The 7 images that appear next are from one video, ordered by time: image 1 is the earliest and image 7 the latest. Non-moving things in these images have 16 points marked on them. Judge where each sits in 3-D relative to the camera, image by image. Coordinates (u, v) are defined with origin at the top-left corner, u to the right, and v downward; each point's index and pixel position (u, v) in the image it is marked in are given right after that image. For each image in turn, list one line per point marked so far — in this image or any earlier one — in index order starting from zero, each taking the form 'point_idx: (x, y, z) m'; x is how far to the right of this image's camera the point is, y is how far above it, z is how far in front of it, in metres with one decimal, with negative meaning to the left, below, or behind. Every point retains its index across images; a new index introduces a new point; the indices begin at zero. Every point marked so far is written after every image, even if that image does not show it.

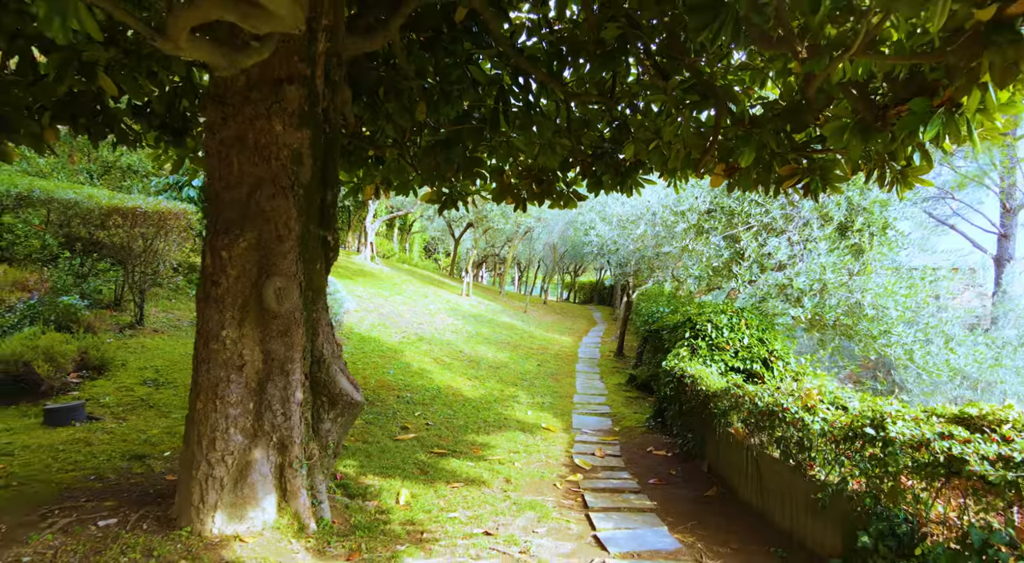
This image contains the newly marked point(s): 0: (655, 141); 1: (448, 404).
0: (+1.0, +1.0, +4.1) m
1: (-0.6, -1.2, +5.8) m
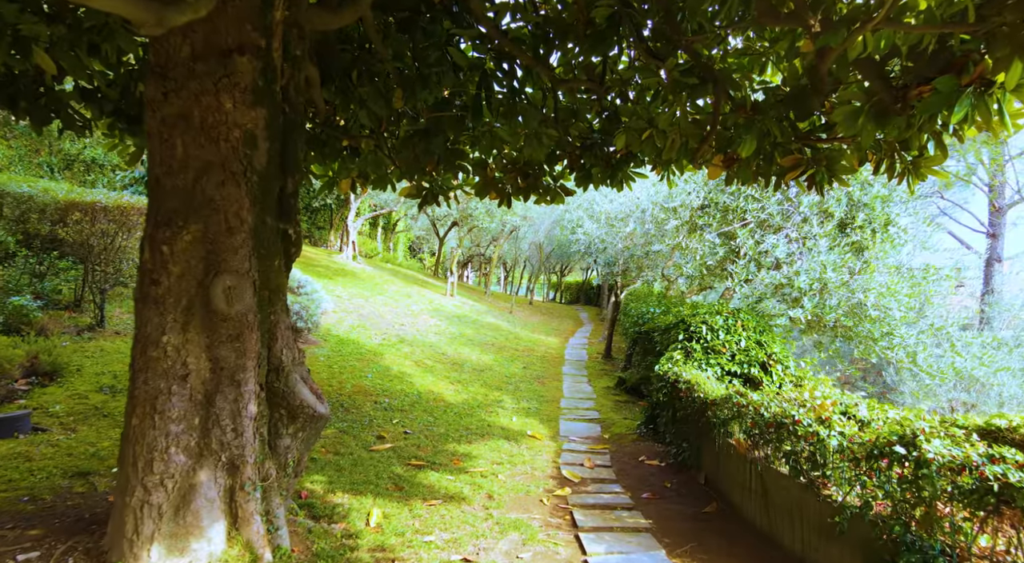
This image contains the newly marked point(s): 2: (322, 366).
0: (+0.9, +1.0, +3.9) m
1: (-0.8, -1.2, +5.5) m
2: (-2.0, -0.9, +6.4) m
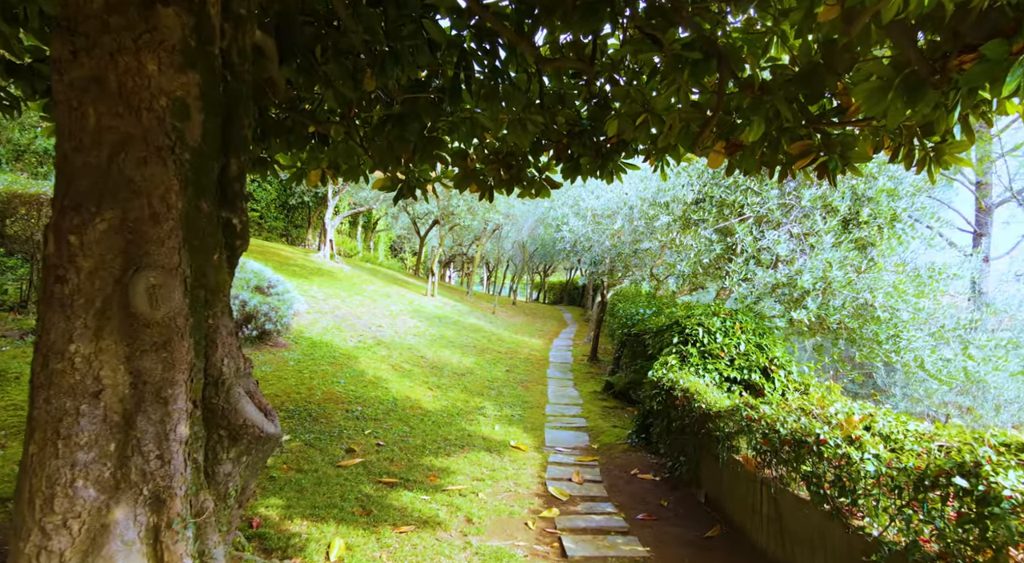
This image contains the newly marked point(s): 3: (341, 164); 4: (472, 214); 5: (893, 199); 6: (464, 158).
0: (+0.8, +1.0, +3.5) m
1: (-0.9, -1.2, +5.1) m
2: (-2.2, -0.9, +5.9) m
3: (-1.3, +0.9, +4.6) m
4: (-1.0, +1.6, +14.2) m
5: (+2.9, +0.6, +4.5) m
6: (-0.3, +0.8, +4.2) m
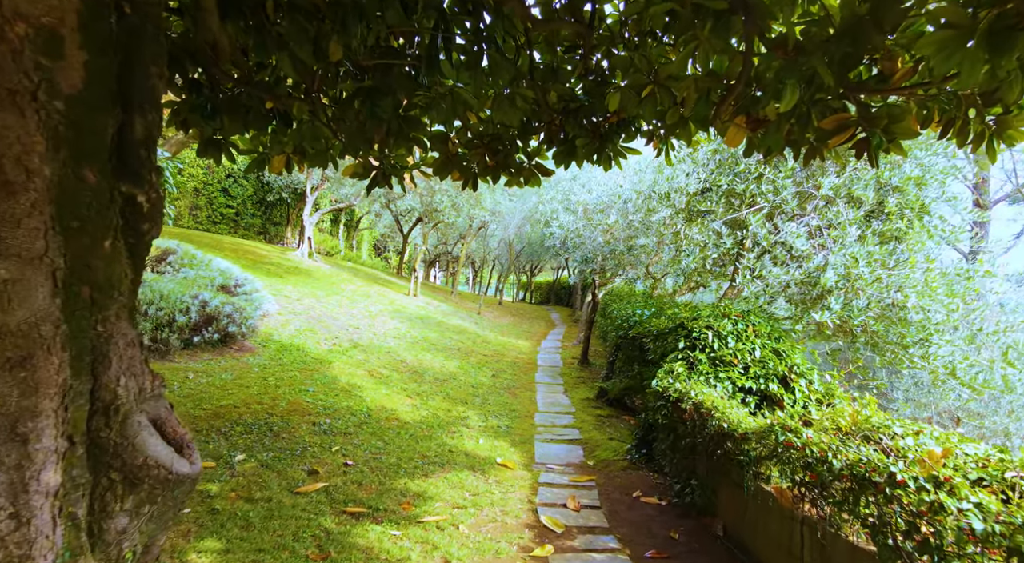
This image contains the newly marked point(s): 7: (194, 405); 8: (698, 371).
0: (+0.7, +1.0, +3.0) m
1: (-1.0, -1.2, +4.6) m
2: (-2.3, -0.9, +5.4) m
3: (-1.4, +0.9, +4.1) m
4: (-1.3, +1.6, +13.7) m
5: (+2.8, +0.6, +4.1) m
6: (-0.4, +0.9, +3.7) m
7: (-2.4, -0.9, +4.5) m
8: (+1.2, -0.6, +3.8) m
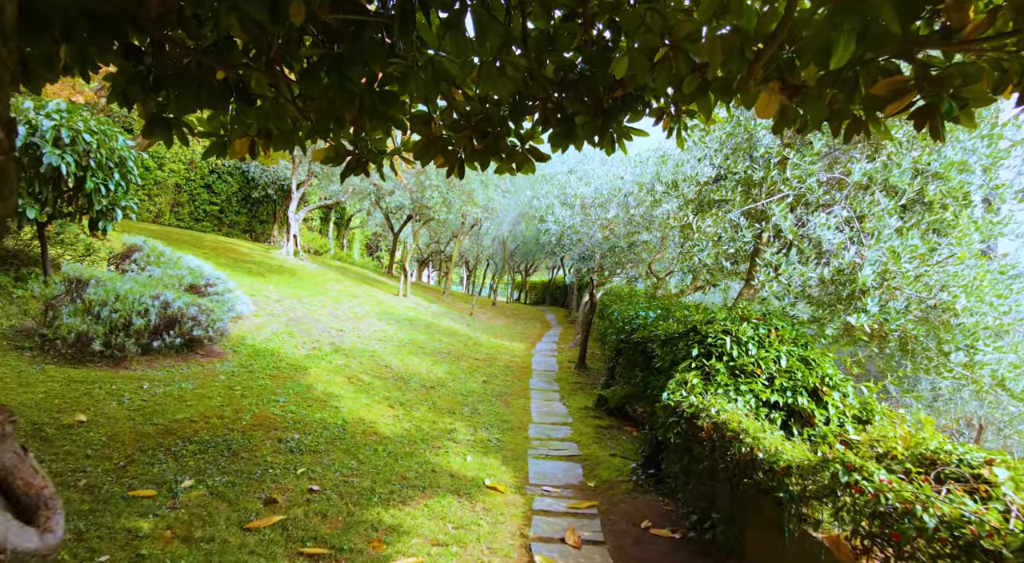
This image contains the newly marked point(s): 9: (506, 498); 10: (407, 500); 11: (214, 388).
0: (+0.7, +1.0, +2.6) m
1: (-1.1, -1.2, +4.1) m
2: (-2.4, -0.9, +4.9) m
3: (-1.5, +0.9, +3.6) m
4: (-1.4, +1.6, +13.2) m
5: (+2.7, +0.7, +3.6) m
6: (-0.5, +0.9, +3.2) m
7: (-2.5, -0.9, +4.0) m
8: (+1.1, -0.6, +3.3) m
9: (0.0, -1.3, +3.6) m
10: (-0.6, -1.2, +3.5) m
11: (-2.4, -0.9, +4.9) m
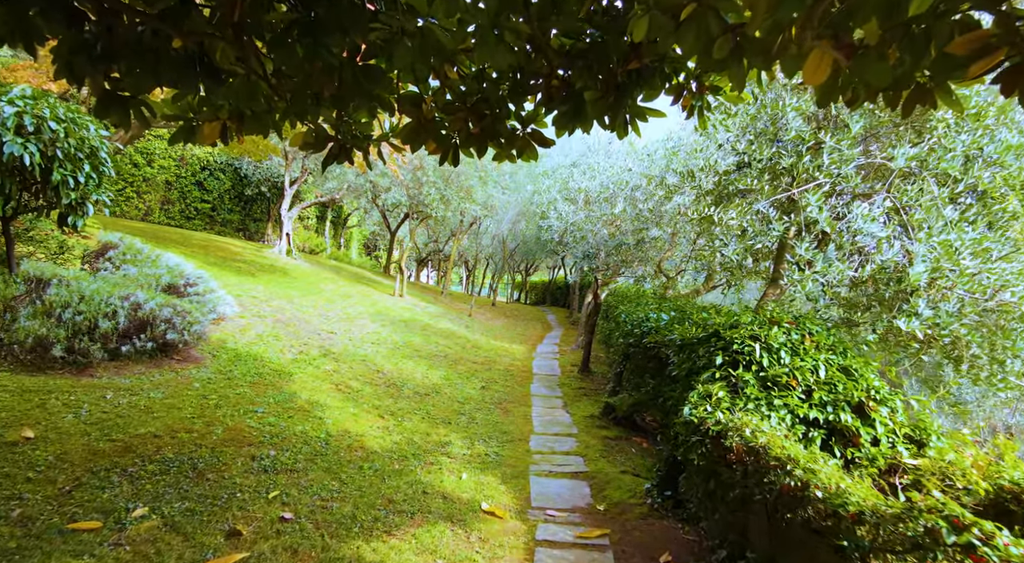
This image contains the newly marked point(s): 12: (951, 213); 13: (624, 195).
0: (+0.7, +1.0, +2.1) m
1: (-1.1, -1.2, +3.7) m
2: (-2.4, -0.9, +4.5) m
3: (-1.5, +0.9, +3.2) m
4: (-1.4, +1.6, +12.8) m
5: (+2.7, +0.7, +3.2) m
6: (-0.5, +0.9, +2.8) m
7: (-2.5, -0.9, +3.6) m
8: (+1.1, -0.5, +2.9) m
9: (0.0, -1.3, +3.2) m
10: (-0.6, -1.2, +3.0) m
11: (-2.4, -0.9, +4.4) m
12: (+2.2, +0.4, +3.1) m
13: (+1.3, +1.0, +6.8) m
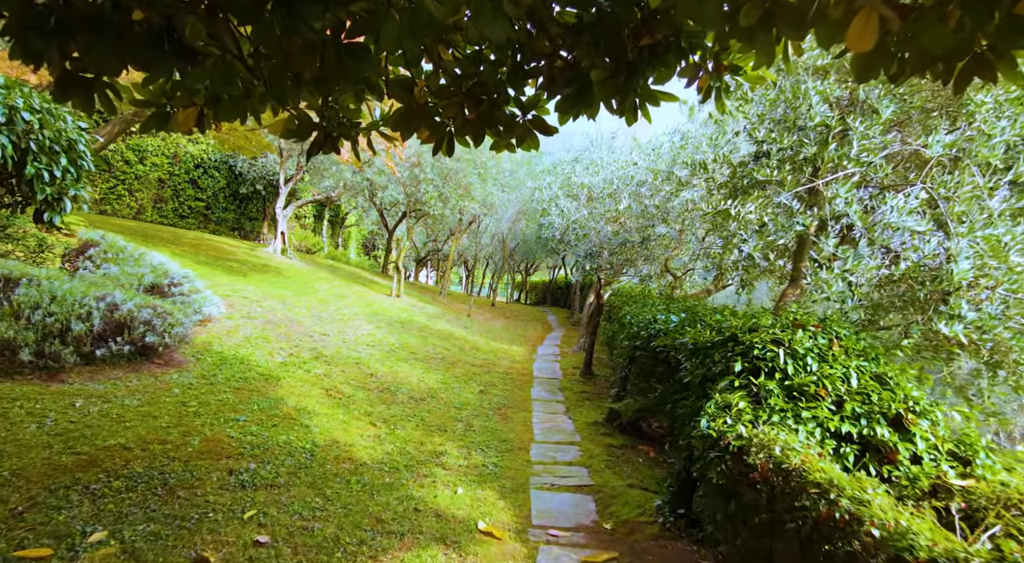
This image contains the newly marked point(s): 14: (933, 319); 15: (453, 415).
0: (+0.7, +1.0, +1.9) m
1: (-1.1, -1.1, +3.4) m
2: (-2.4, -0.9, +4.2) m
3: (-1.5, +0.9, +2.9) m
4: (-1.4, +1.6, +12.5) m
5: (+2.7, +0.7, +2.9) m
6: (-0.5, +0.9, +2.5) m
7: (-2.5, -0.9, +3.3) m
8: (+1.1, -0.5, +2.6) m
9: (0.0, -1.3, +3.0) m
10: (-0.6, -1.2, +2.8) m
11: (-2.4, -0.9, +4.2) m
12: (+2.2, +0.4, +2.8) m
13: (+1.3, +1.0, +6.5) m
14: (+2.0, -0.2, +2.9) m
15: (-0.5, -1.2, +5.2) m
